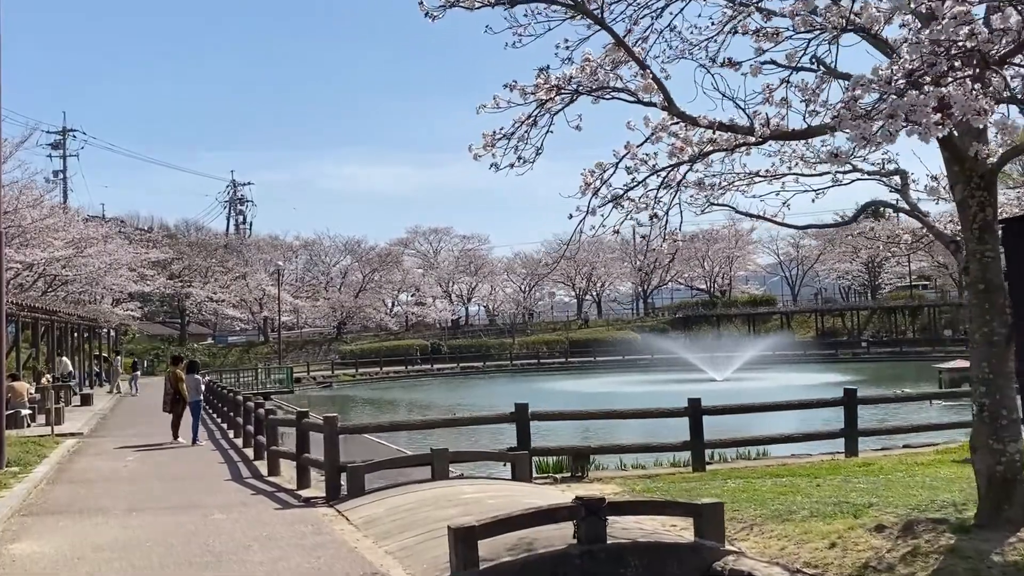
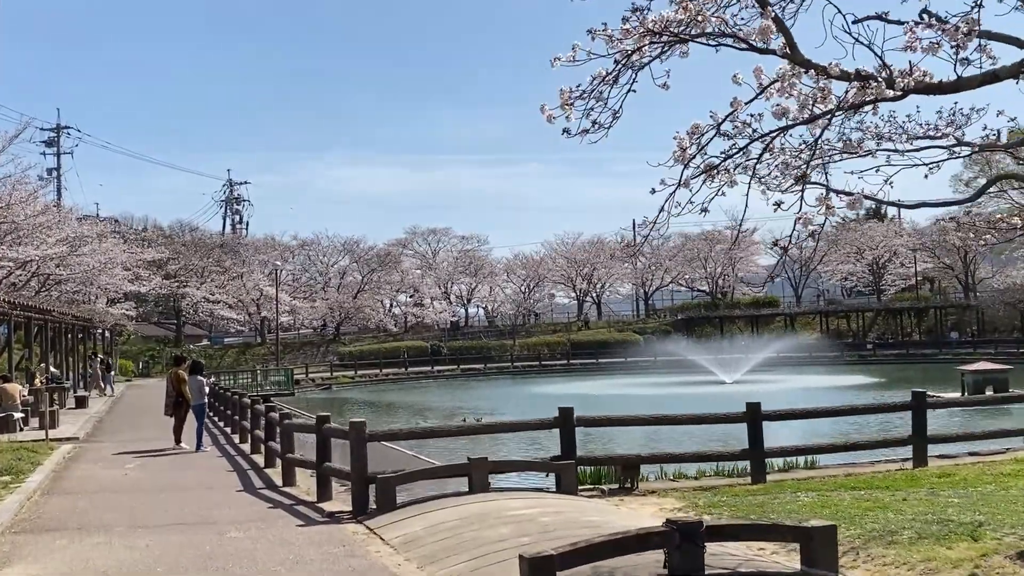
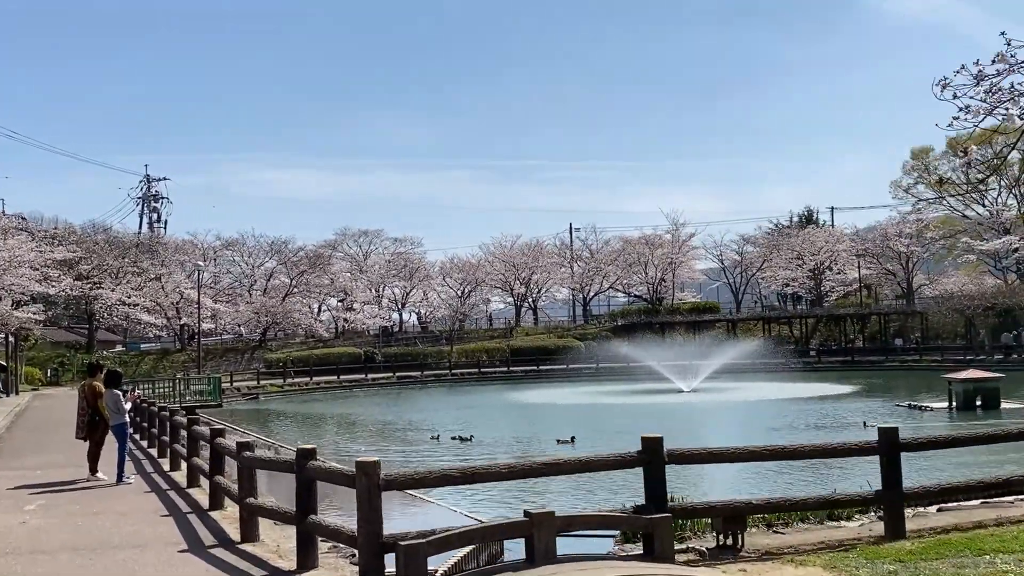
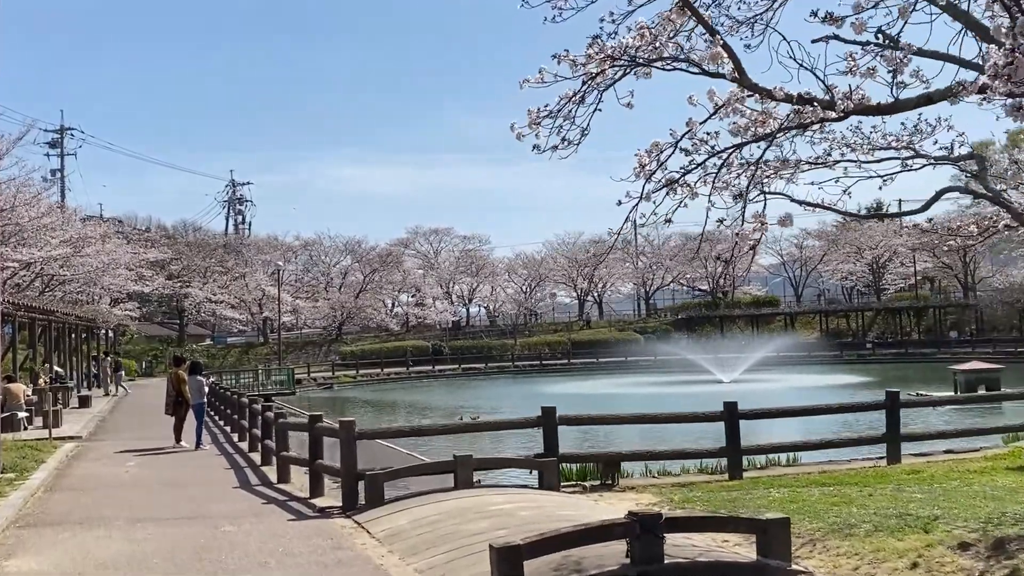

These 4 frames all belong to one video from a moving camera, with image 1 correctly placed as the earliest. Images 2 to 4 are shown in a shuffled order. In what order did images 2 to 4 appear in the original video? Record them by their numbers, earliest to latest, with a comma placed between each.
4, 2, 3
